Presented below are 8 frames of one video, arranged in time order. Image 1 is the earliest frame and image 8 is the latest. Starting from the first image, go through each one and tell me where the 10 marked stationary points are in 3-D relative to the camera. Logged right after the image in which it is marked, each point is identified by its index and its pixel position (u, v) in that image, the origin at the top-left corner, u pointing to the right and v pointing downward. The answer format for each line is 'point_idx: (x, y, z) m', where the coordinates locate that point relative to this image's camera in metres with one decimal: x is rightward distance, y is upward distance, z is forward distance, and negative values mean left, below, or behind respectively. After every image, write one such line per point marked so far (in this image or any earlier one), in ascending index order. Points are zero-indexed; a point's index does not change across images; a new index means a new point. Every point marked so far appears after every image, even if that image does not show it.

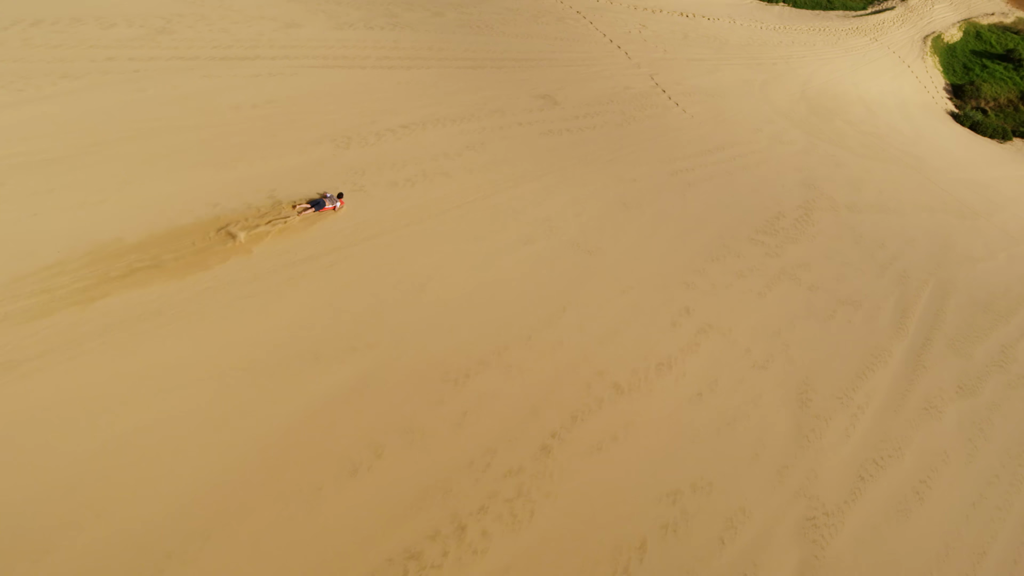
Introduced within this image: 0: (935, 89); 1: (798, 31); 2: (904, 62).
0: (+10.3, +4.8, +19.1) m
1: (+6.8, +6.1, +18.7) m
2: (+9.7, +5.5, +19.2) m
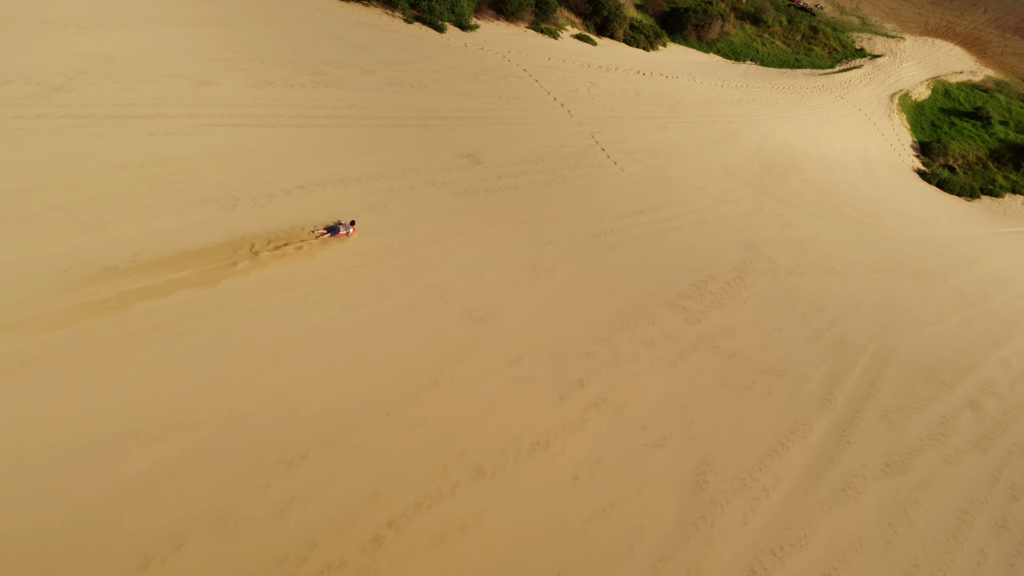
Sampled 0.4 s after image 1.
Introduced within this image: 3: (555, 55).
0: (+9.4, +3.4, +18.8) m
1: (+5.9, +4.7, +18.5) m
2: (+8.7, +4.1, +19.0) m
3: (+0.8, +4.8, +16.0) m
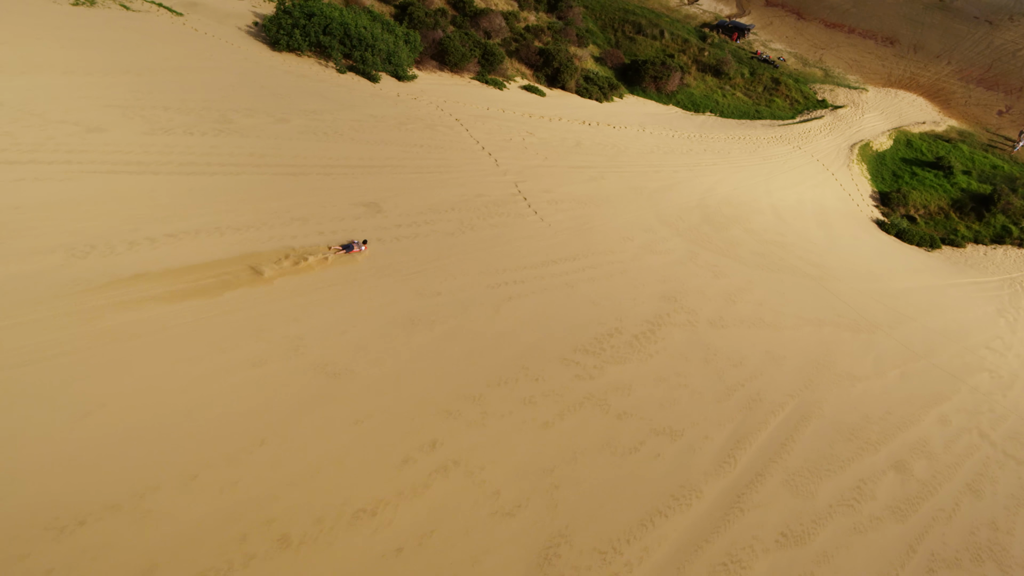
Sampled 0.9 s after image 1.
0: (+8.2, +2.1, +18.4) m
1: (+4.7, +3.5, +18.3) m
2: (+7.6, +2.8, +18.7) m
3: (-0.4, +3.7, +15.8) m
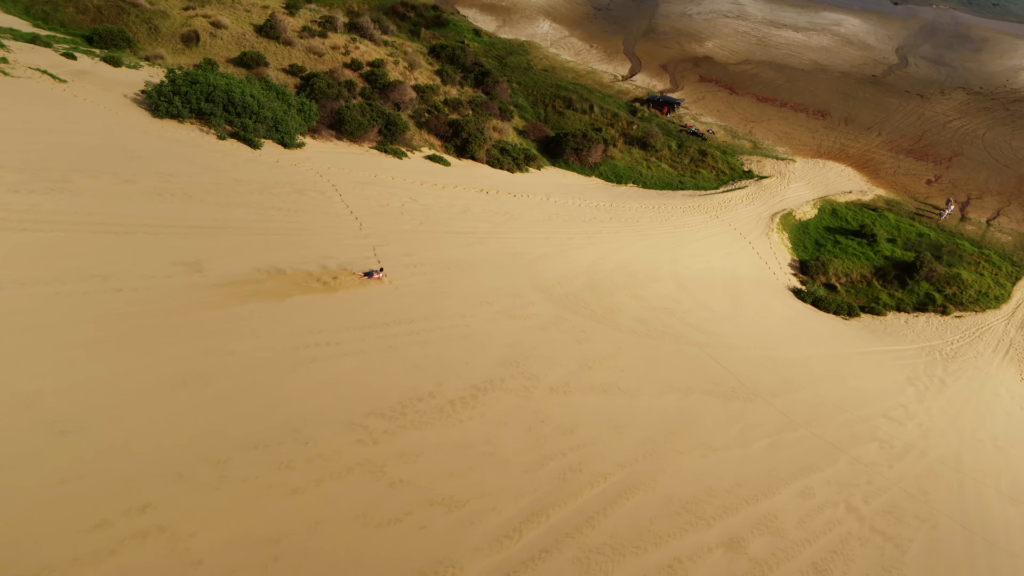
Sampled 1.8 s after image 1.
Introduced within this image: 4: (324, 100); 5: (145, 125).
0: (+6.1, +0.5, +17.9) m
1: (+2.6, +1.8, +18.0) m
2: (+5.5, +1.1, +18.3) m
3: (-2.5, +2.3, +15.6) m
4: (-4.0, +4.0, +16.7) m
5: (-6.5, +2.9, +13.7) m
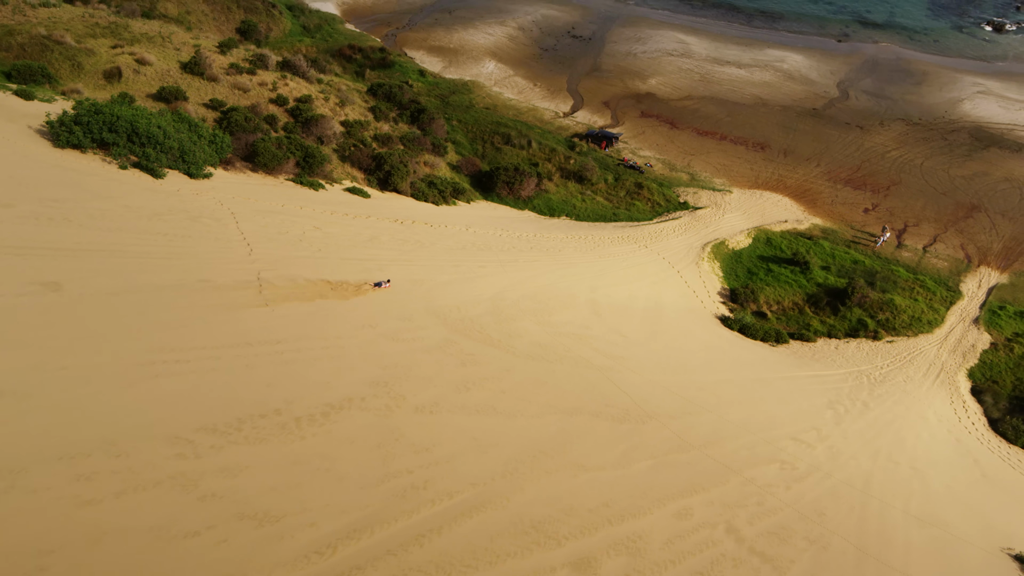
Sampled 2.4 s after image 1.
0: (+4.4, -0.1, +17.7) m
1: (+0.9, +1.1, +17.8) m
2: (+3.7, +0.5, +18.1) m
3: (-4.3, +1.7, +15.5) m
4: (-5.8, +3.3, +16.6) m
5: (-8.2, +2.3, +13.6) m
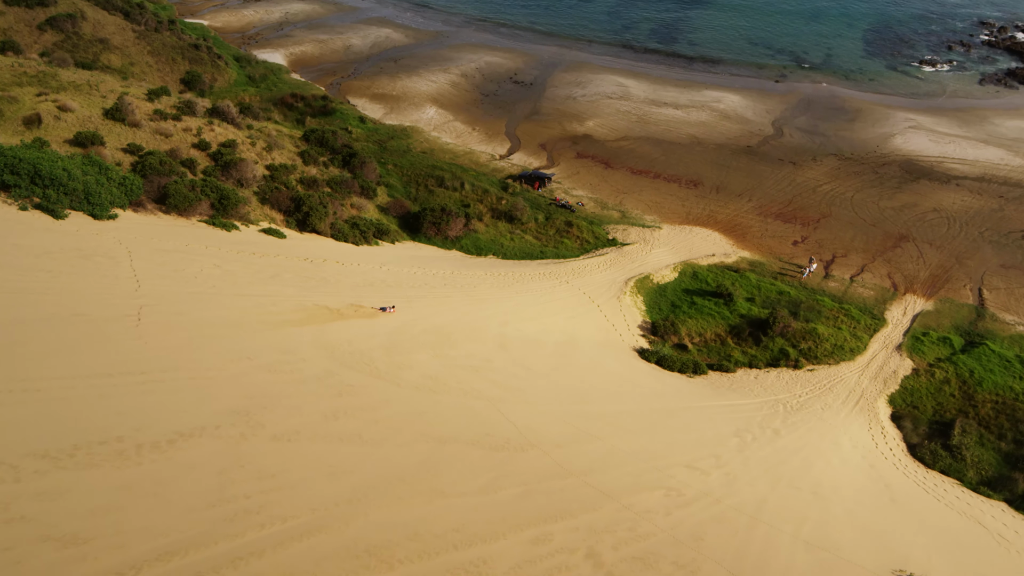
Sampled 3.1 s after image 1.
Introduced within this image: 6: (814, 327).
0: (+2.6, -0.9, +17.6) m
1: (-1.0, +0.3, +17.8) m
2: (+1.9, -0.3, +18.1) m
3: (-6.1, +0.9, +15.4) m
4: (-7.7, +2.4, +16.7) m
5: (-10.0, +1.6, +13.6) m
6: (+7.1, -0.9, +18.3) m
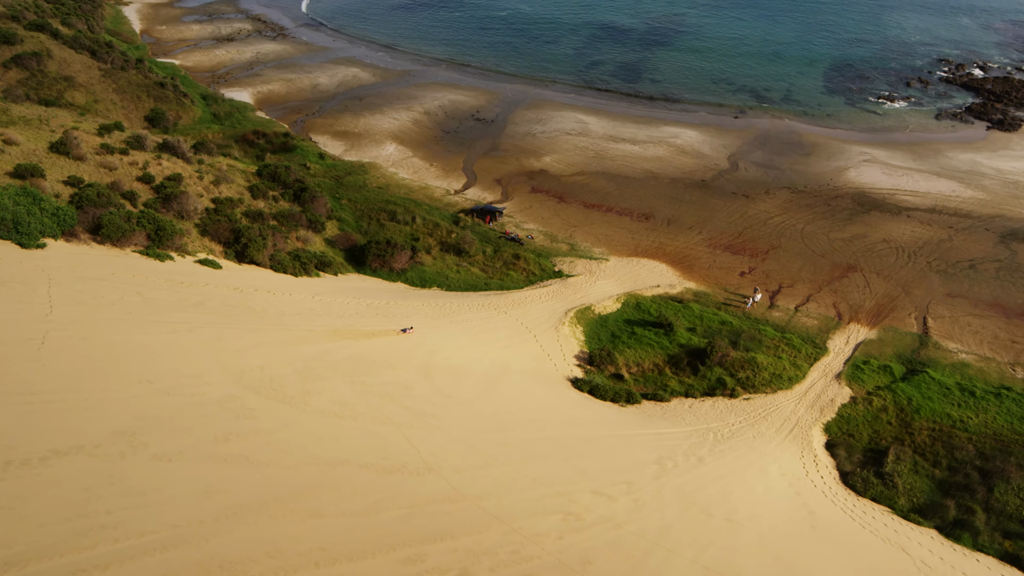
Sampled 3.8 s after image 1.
0: (+1.1, -1.5, +17.6) m
1: (-2.4, -0.4, +17.9) m
2: (+0.4, -1.0, +18.0) m
3: (-7.5, +0.4, +15.5) m
4: (-9.1, +1.8, +16.9) m
5: (-11.5, +1.1, +13.7) m
6: (+5.6, -1.6, +18.3) m
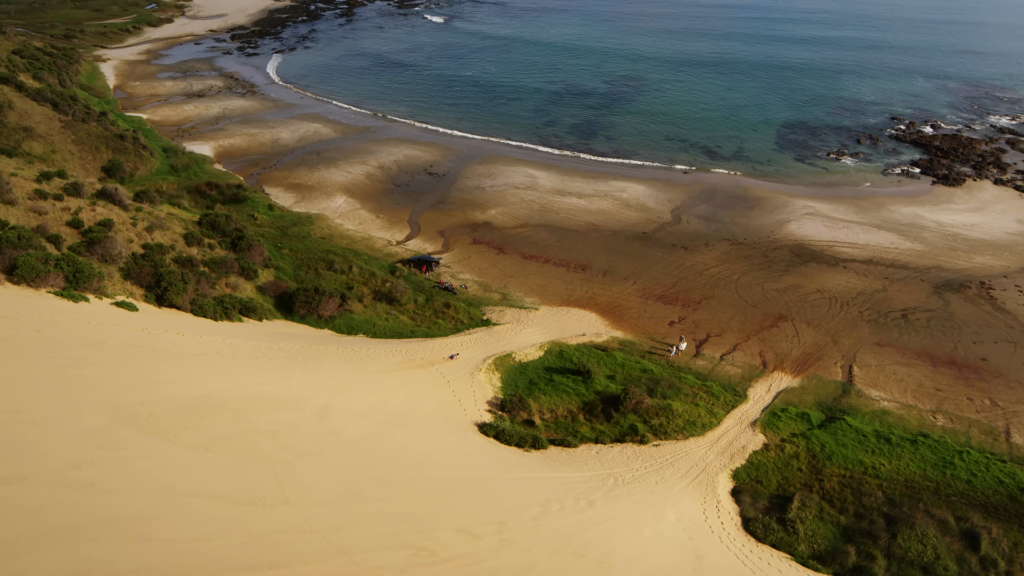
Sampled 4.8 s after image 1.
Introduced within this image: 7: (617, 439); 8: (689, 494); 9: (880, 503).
0: (-0.9, -2.5, +17.6) m
1: (-4.4, -1.4, +18.0) m
2: (-1.5, -2.0, +18.1) m
3: (-9.5, -0.4, +15.8) m
4: (-11.1, +0.9, +17.2) m
5: (-13.5, +0.4, +14.1) m
6: (+3.7, -2.7, +18.2) m
7: (+2.3, -3.3, +17.2) m
8: (+3.5, -4.1, +15.6) m
9: (+7.2, -4.2, +15.4) m
